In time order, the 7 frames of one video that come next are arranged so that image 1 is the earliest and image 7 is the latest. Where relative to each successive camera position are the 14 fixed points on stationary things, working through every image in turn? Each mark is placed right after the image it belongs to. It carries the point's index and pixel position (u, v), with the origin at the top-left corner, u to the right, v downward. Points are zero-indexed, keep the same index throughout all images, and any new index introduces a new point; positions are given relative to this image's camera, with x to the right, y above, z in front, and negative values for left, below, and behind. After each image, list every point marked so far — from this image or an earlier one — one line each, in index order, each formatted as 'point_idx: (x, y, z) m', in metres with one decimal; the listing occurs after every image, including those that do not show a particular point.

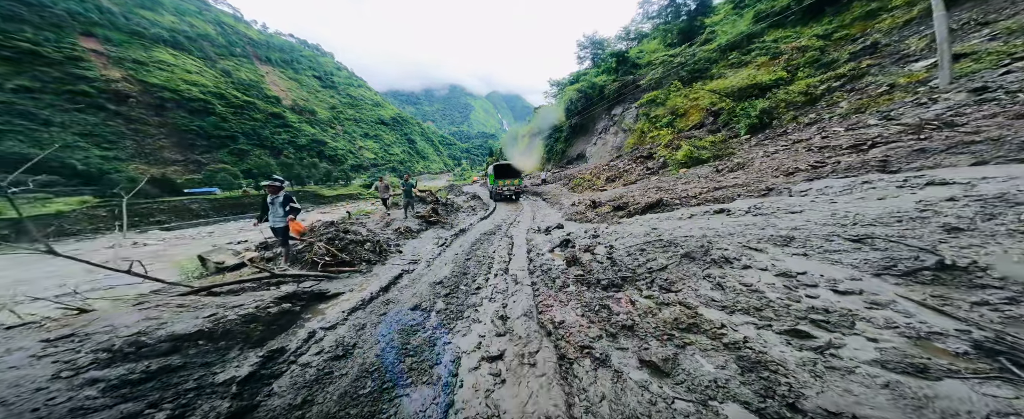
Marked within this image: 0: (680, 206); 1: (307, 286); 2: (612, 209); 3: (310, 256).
0: (+3.8, +0.1, +6.2) m
1: (-3.5, -1.3, +4.8) m
2: (+3.1, 0.0, +8.6) m
3: (-4.1, -1.0, +5.7) m
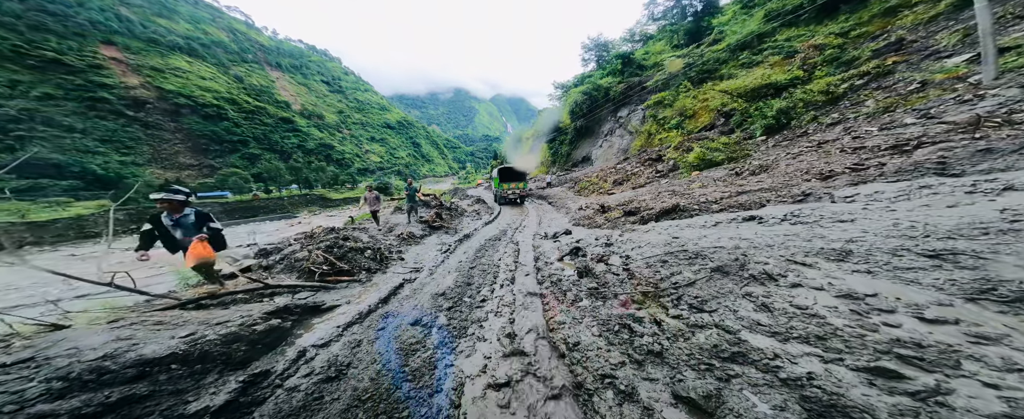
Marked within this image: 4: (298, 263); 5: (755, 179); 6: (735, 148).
0: (+4.0, -0.1, +5.8) m
1: (-3.4, -1.4, +4.5) m
2: (+3.2, -0.1, +8.2) m
3: (-4.0, -1.1, +5.4) m
4: (-4.3, -1.1, +5.6) m
5: (+5.6, +0.7, +6.5) m
6: (+8.9, +2.4, +11.2) m
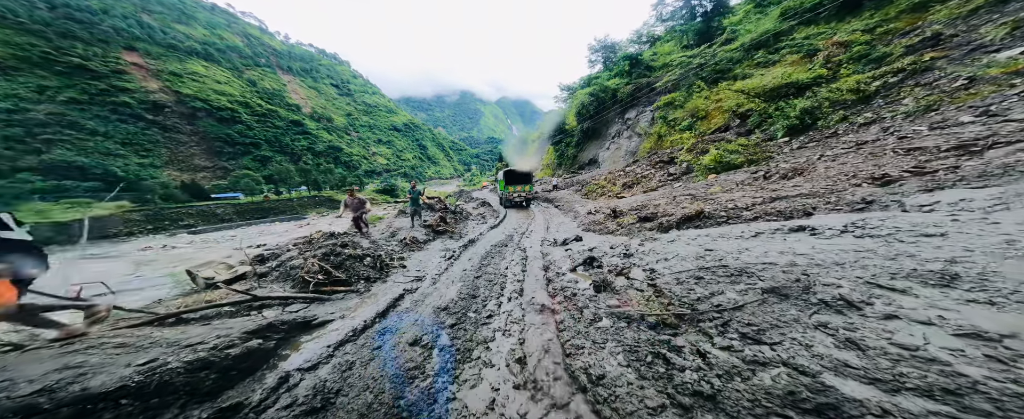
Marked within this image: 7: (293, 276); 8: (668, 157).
0: (+4.2, -0.2, +5.2) m
1: (-3.3, -1.5, +4.1) m
2: (+3.5, -0.3, +7.7) m
3: (-3.8, -1.2, +5.0) m
4: (-4.1, -1.2, +5.2) m
5: (+5.8, +0.5, +5.9) m
6: (+9.2, +2.2, +10.6) m
7: (-4.0, -1.2, +5.1) m
8: (+8.9, +3.0, +16.0) m
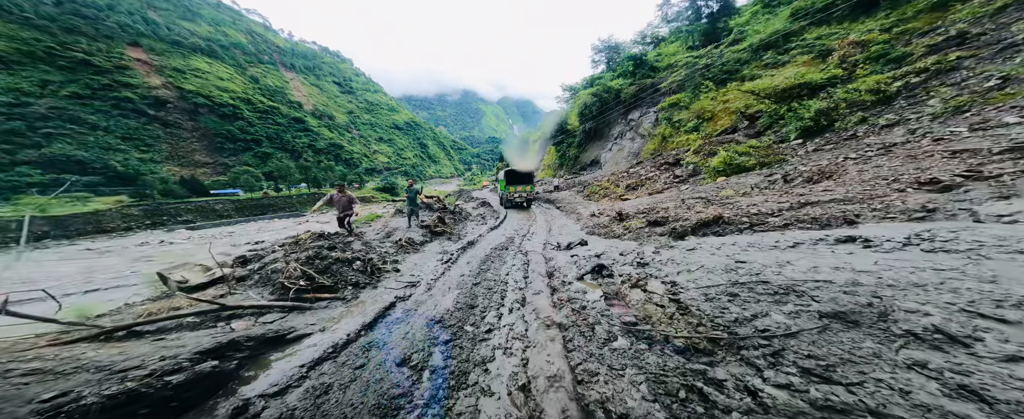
0: (+4.2, -0.3, +4.8) m
1: (-3.2, -1.5, +3.6) m
2: (+3.5, -0.4, +7.3) m
3: (-3.8, -1.1, +4.6) m
4: (-4.1, -1.1, +4.8) m
5: (+5.8, +0.4, +5.5) m
6: (+9.2, +2.1, +10.2) m
7: (-4.0, -1.2, +4.7) m
8: (+9.0, +2.8, +15.6) m
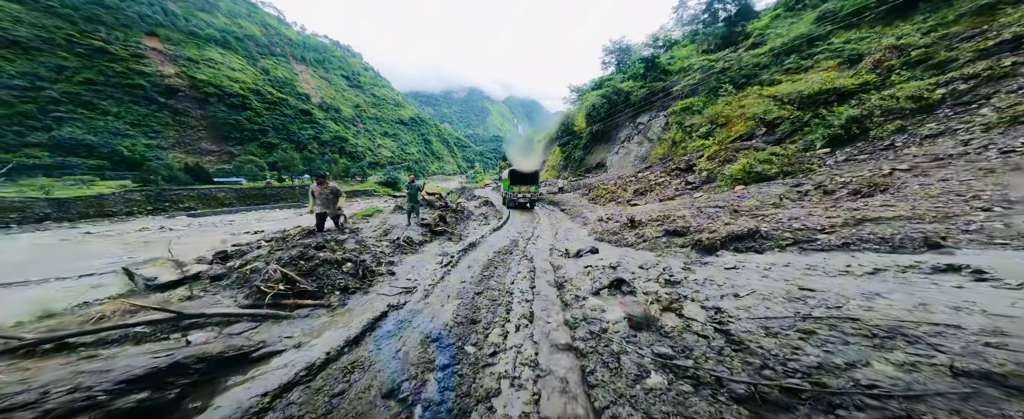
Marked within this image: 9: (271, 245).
0: (+4.4, -0.5, +4.3) m
1: (-3.1, -1.4, +3.1) m
2: (+3.7, -0.5, +6.7) m
3: (-3.7, -1.0, +4.0) m
4: (-3.9, -1.0, +4.2) m
5: (+6.0, +0.1, +4.9) m
6: (+9.5, +1.7, +9.6) m
7: (-3.9, -1.1, +4.1) m
8: (+9.3, +2.4, +15.0) m
9: (-4.7, -0.7, +5.5) m
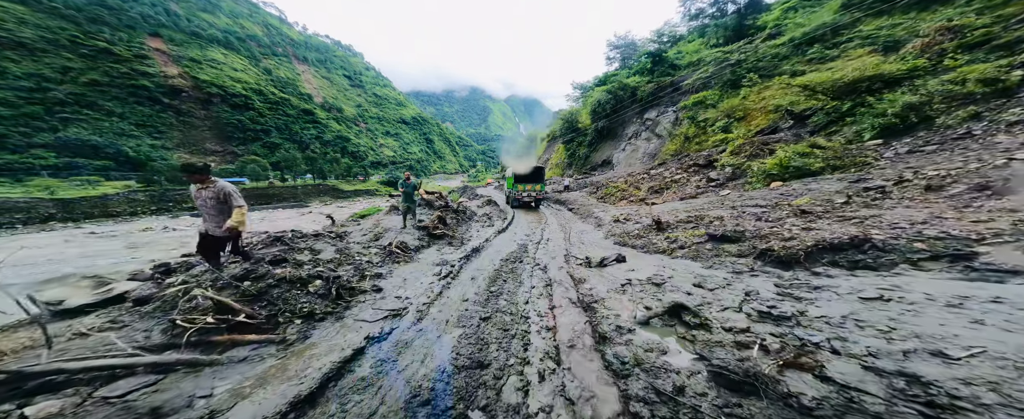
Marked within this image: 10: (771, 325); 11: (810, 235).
0: (+4.6, -0.5, +3.1) m
1: (-2.9, -1.4, +2.0) m
2: (+3.9, -0.5, +5.6) m
3: (-3.4, -1.1, +2.9) m
4: (-3.7, -1.0, +3.1) m
5: (+6.2, +0.1, +3.8) m
6: (+9.8, +1.7, +8.4) m
7: (-3.6, -1.1, +3.1) m
8: (+9.6, +2.4, +13.8) m
9: (-4.5, -0.7, +4.4) m
10: (+2.5, -1.1, +2.6) m
11: (+4.2, -0.4, +4.1) m
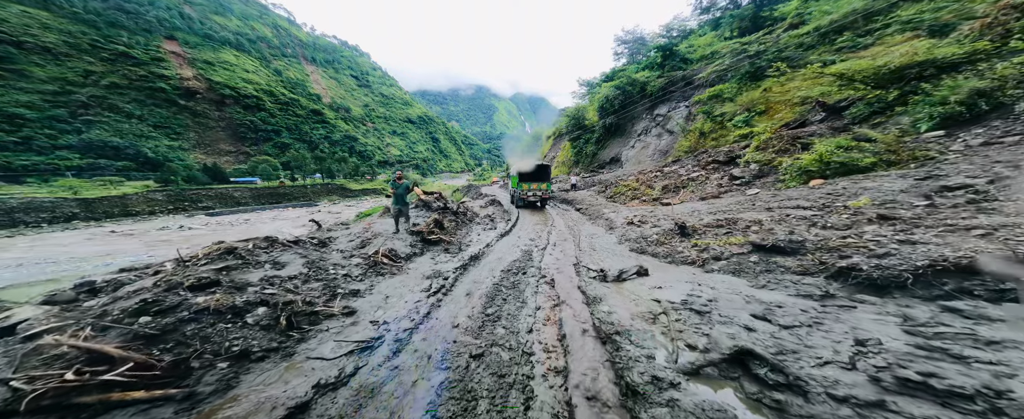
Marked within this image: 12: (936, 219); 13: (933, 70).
0: (+4.5, -0.6, +2.1) m
1: (-3.0, -1.5, +1.2) m
2: (+3.9, -0.6, +4.6) m
3: (-3.5, -1.1, +2.1) m
4: (-3.7, -1.1, +2.3) m
5: (+6.2, 0.0, +2.7) m
6: (+9.8, +1.6, +7.3) m
7: (-3.7, -1.2, +2.3) m
8: (+9.8, +2.4, +12.7) m
9: (-4.5, -0.8, +3.6) m
10: (+2.4, -1.2, +1.7) m
11: (+4.2, -0.4, +3.1) m
12: (+5.2, -0.1, +3.6) m
13: (+13.0, +4.3, +8.6) m
